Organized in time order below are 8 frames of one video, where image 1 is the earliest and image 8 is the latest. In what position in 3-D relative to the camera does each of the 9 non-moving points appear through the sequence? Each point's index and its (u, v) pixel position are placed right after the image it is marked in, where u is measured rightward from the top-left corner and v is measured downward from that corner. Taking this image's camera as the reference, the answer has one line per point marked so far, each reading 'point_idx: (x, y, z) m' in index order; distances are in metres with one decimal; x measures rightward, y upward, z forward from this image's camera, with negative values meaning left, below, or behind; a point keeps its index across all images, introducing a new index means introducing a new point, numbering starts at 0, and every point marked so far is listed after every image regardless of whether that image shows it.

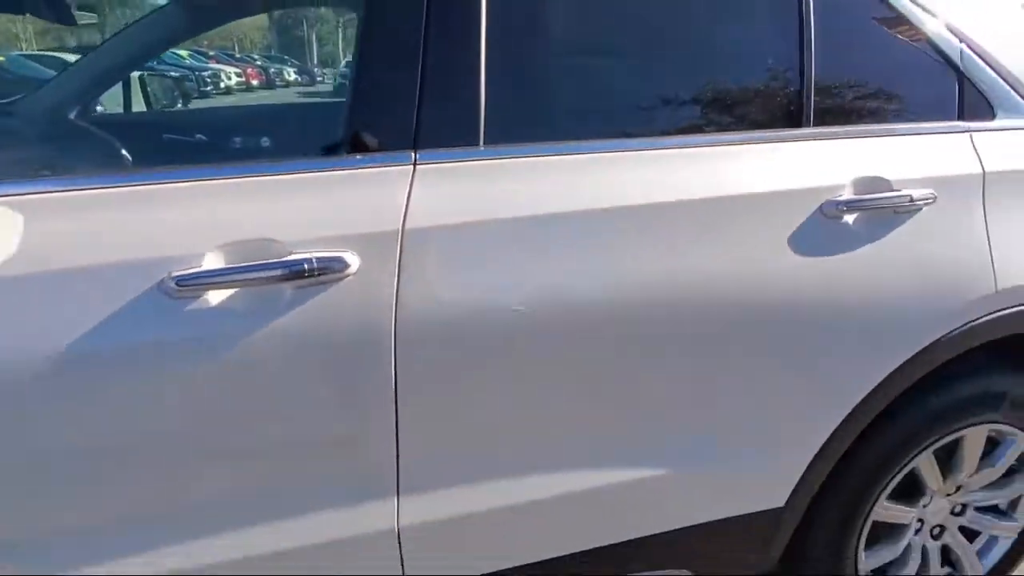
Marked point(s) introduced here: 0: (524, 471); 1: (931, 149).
0: (0.0, -0.4, +1.3) m
1: (+1.0, +0.3, +1.4) m
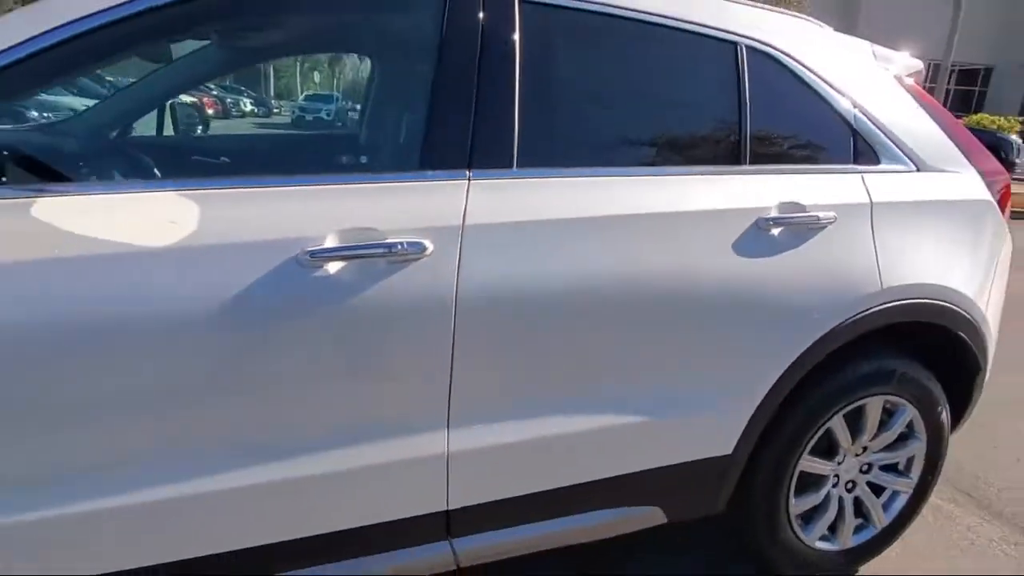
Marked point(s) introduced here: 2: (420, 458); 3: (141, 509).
0: (+0.1, -0.4, +1.7) m
1: (+1.1, +0.4, +2.0) m
2: (-0.2, -0.4, +1.6) m
3: (-0.9, -0.5, +1.4) m
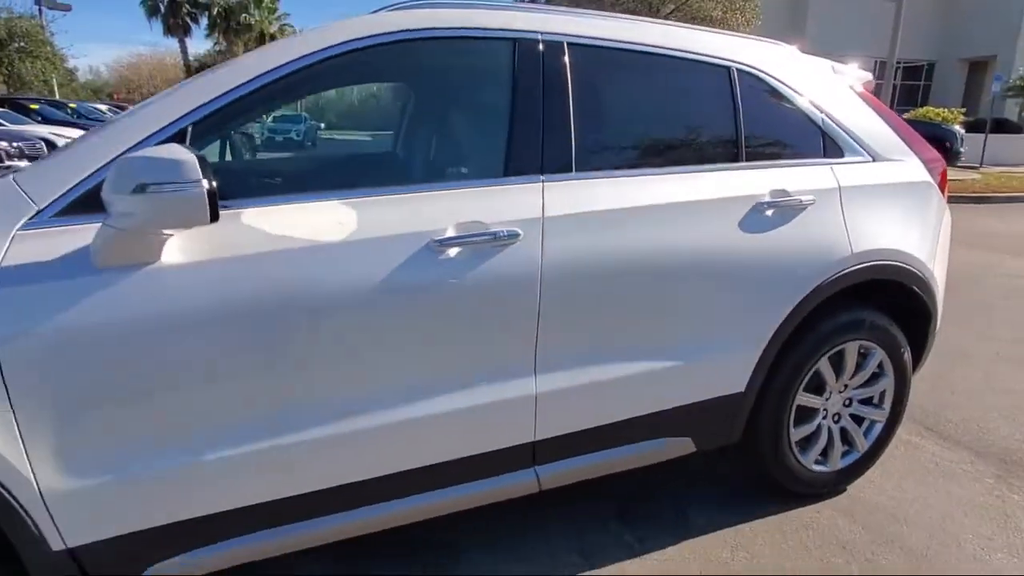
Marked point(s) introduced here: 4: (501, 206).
0: (+0.3, -0.3, +2.1) m
1: (+1.3, +0.5, +2.5) m
2: (0.0, -0.4, +2.0) m
3: (-0.6, -0.5, +1.8) m
4: (0.0, +0.3, +2.0) m
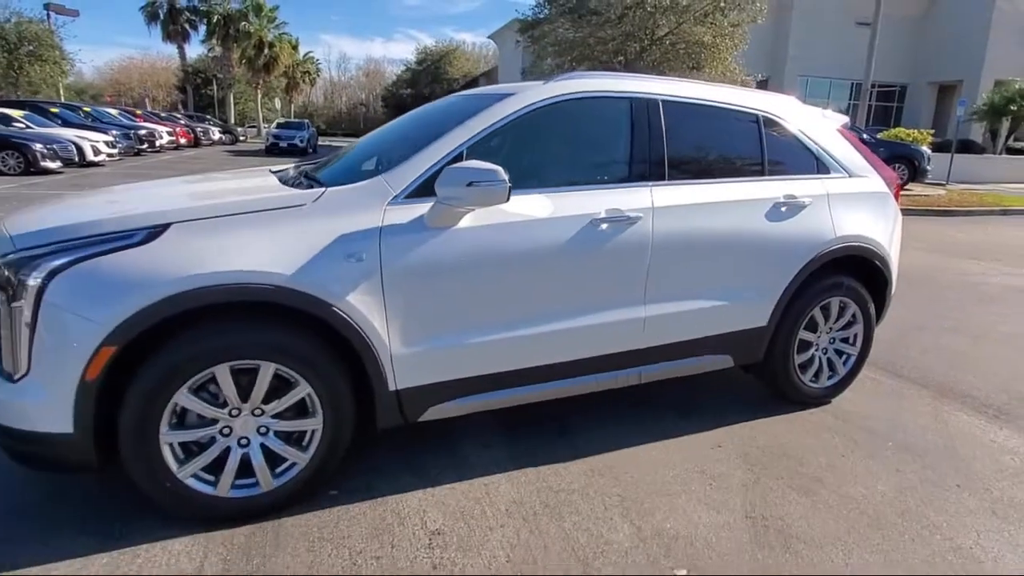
0: (+1.0, -0.1, +3.4) m
1: (+1.9, +0.7, +3.8) m
2: (+0.7, -0.2, +3.3) m
3: (0.0, -0.3, +3.0) m
4: (+0.6, +0.5, +3.2) m
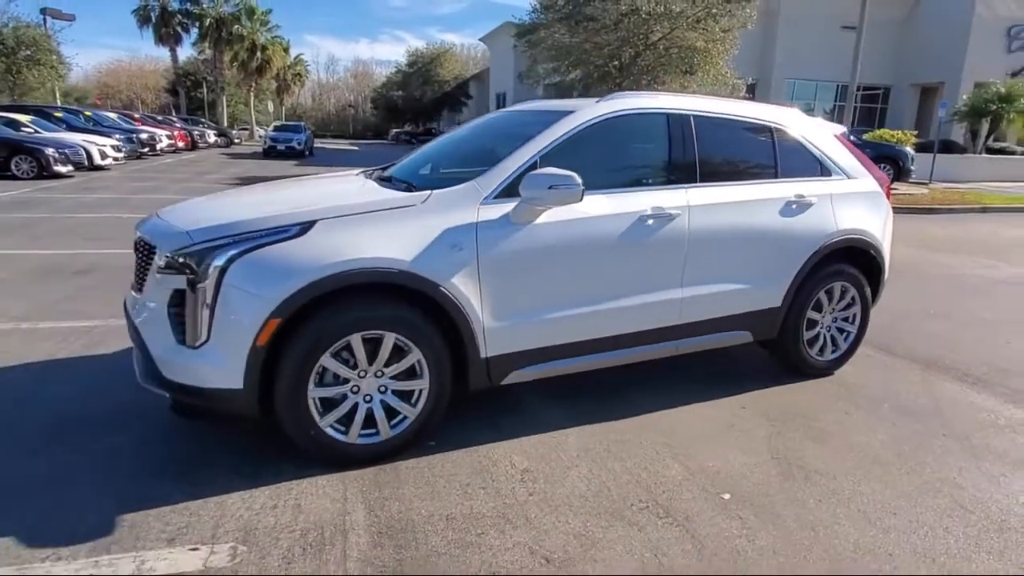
0: (+1.3, 0.0, +4.0) m
1: (+2.2, +0.8, +4.4) m
2: (+1.0, -0.1, +3.9) m
3: (+0.4, -0.2, +3.6) m
4: (+1.0, +0.6, +3.8) m
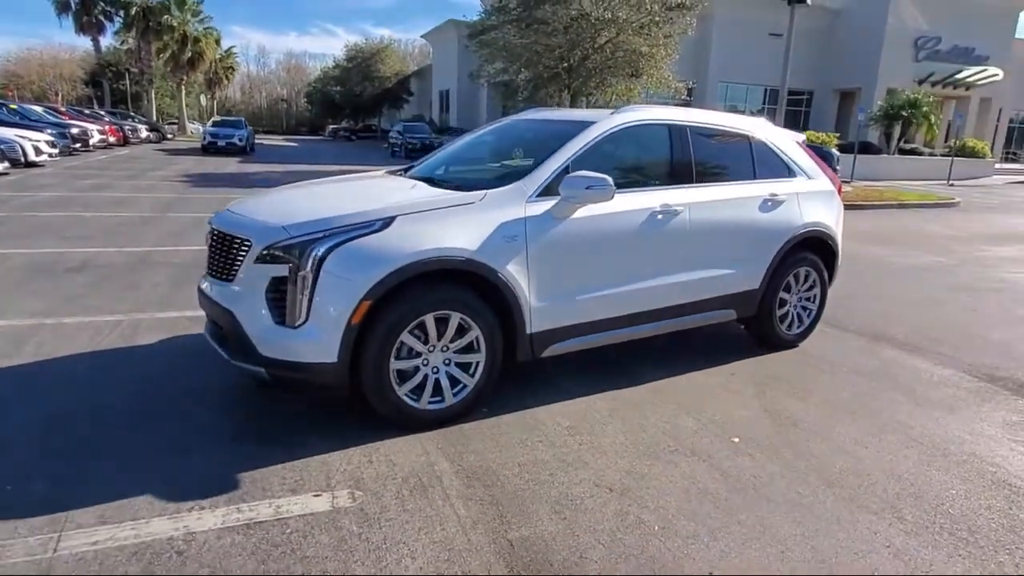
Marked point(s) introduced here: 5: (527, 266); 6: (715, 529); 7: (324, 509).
0: (+1.5, +0.1, +4.7) m
1: (+2.4, +0.9, +5.2) m
2: (+1.3, 0.0, +4.6) m
3: (+0.7, -0.1, +4.2) m
4: (+1.2, +0.7, +4.5) m
5: (+0.1, +0.1, +3.8) m
6: (+1.0, -1.2, +2.9) m
7: (-0.9, -1.1, +2.9) m
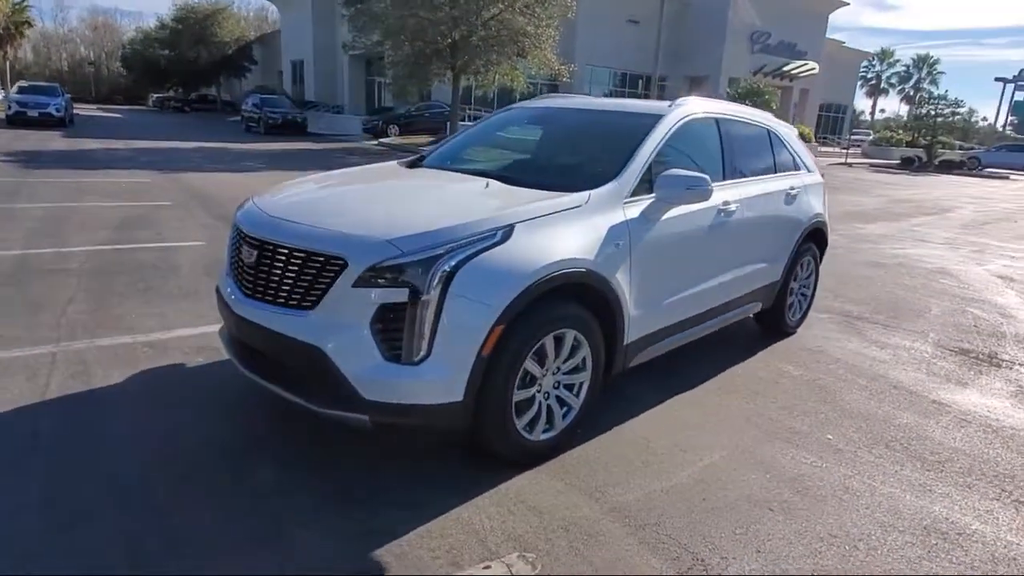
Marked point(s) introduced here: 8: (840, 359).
0: (+1.9, +0.2, +4.7) m
1: (+2.6, +1.0, +5.4) m
2: (+1.6, +0.1, +4.5) m
3: (+1.2, -0.1, +4.1) m
4: (+1.6, +0.7, +4.4) m
5: (+0.7, +0.1, +3.5) m
6: (+1.8, -1.2, +2.9) m
7: (0.0, -1.2, +2.4) m
8: (+2.9, -0.6, +5.3) m
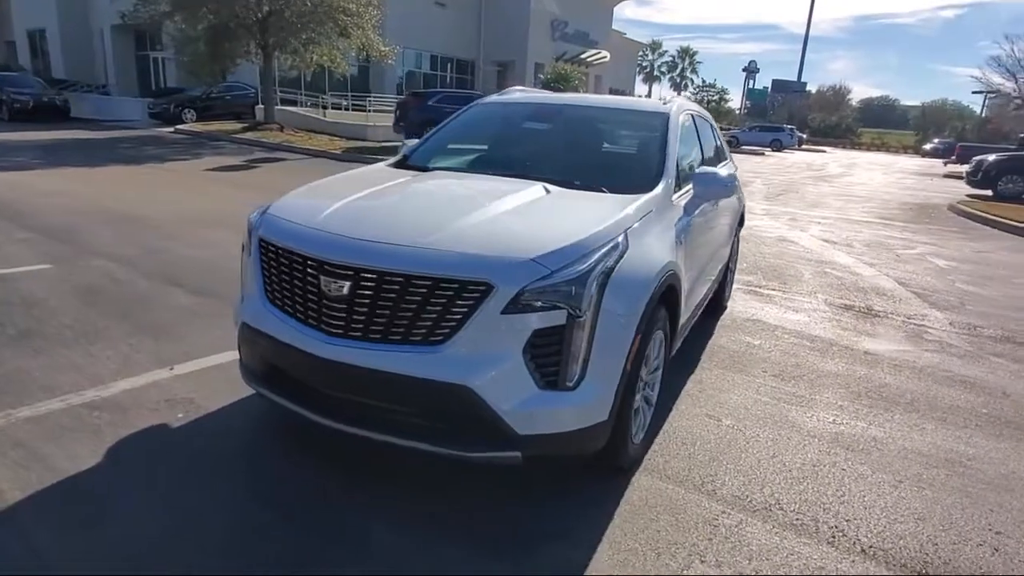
0: (+1.8, +0.3, +5.2) m
1: (+2.2, +1.2, +6.0) m
2: (+1.6, +0.2, +4.9) m
3: (+1.3, 0.0, +4.3) m
4: (+1.6, +0.8, +4.7) m
5: (+1.1, +0.1, +3.6) m
6: (+2.4, -1.1, +3.4) m
7: (+0.8, -1.2, +2.4) m
8: (+2.6, -0.4, +6.0) m
